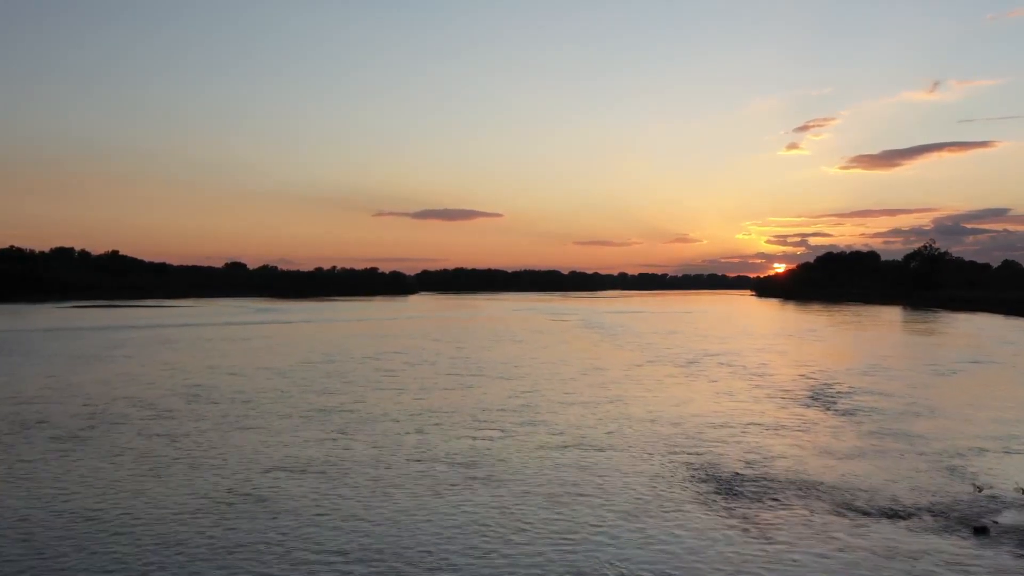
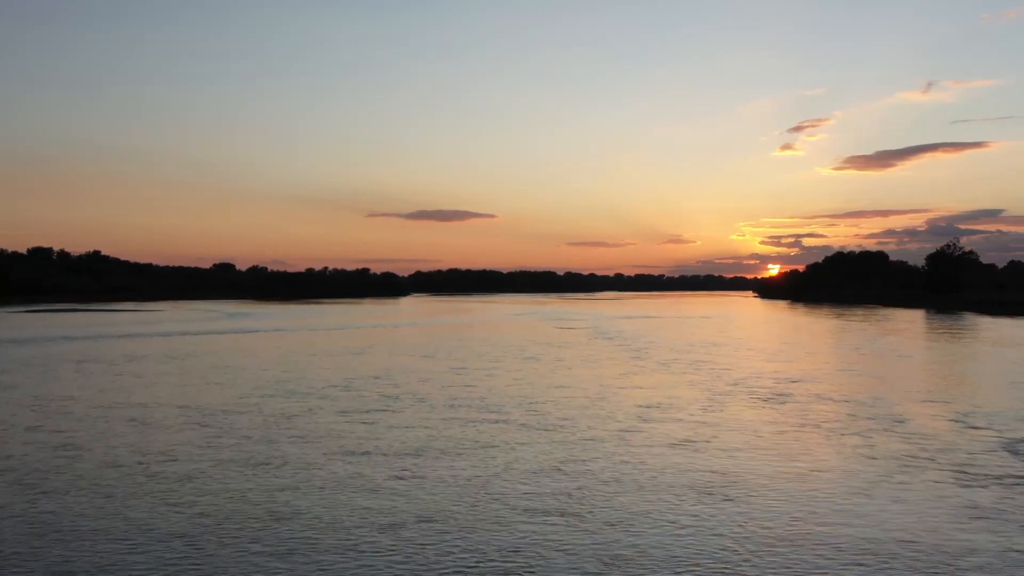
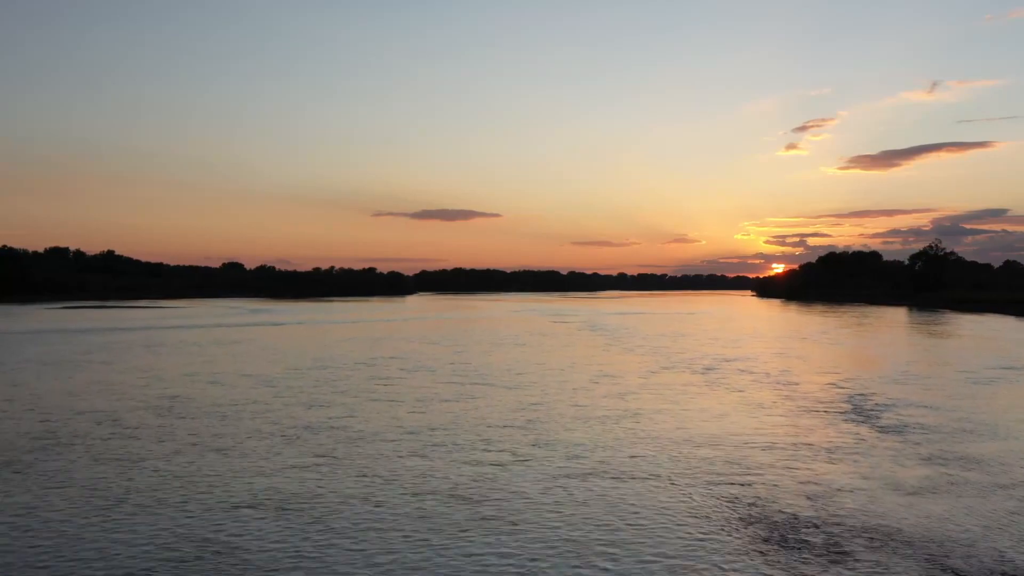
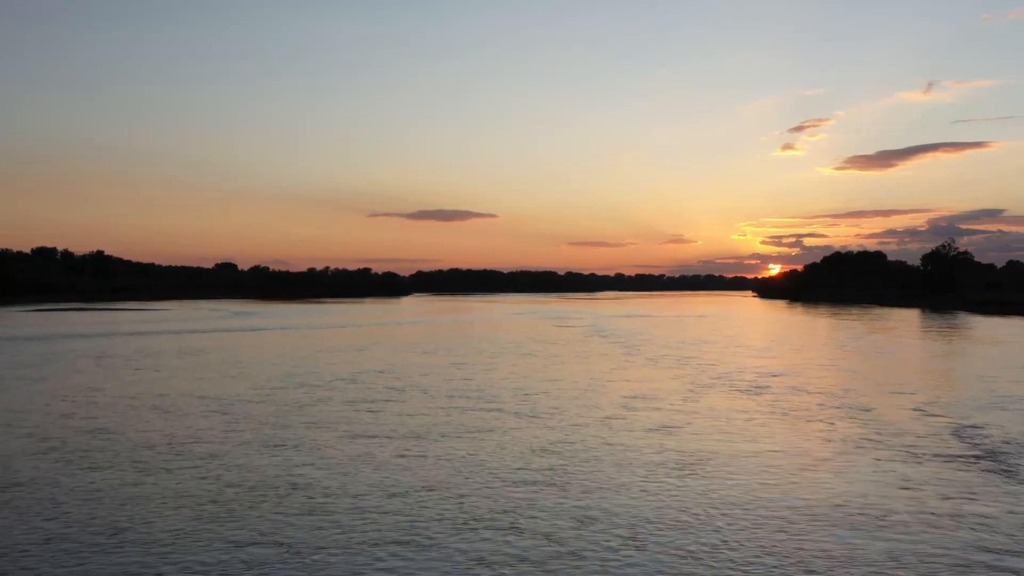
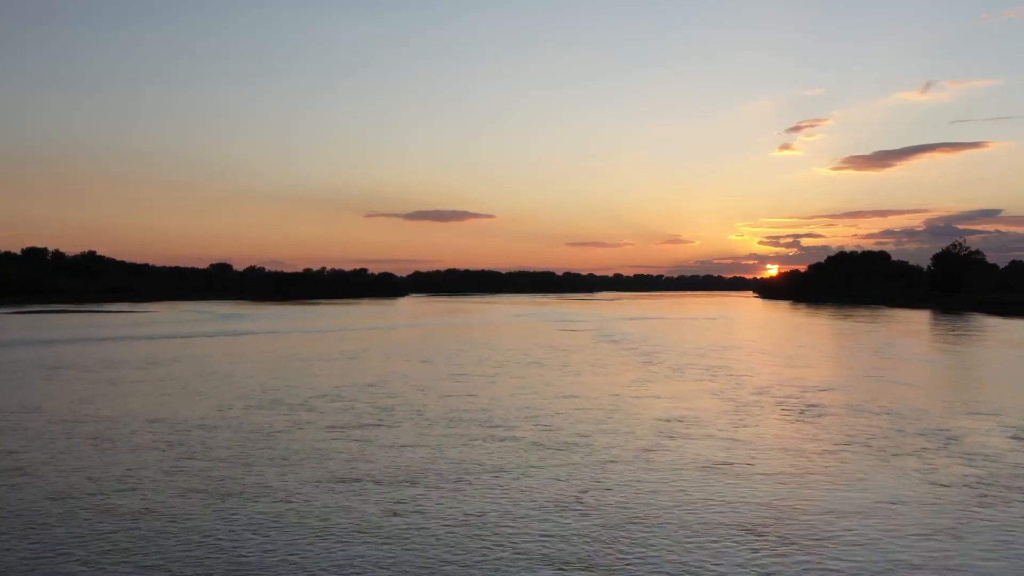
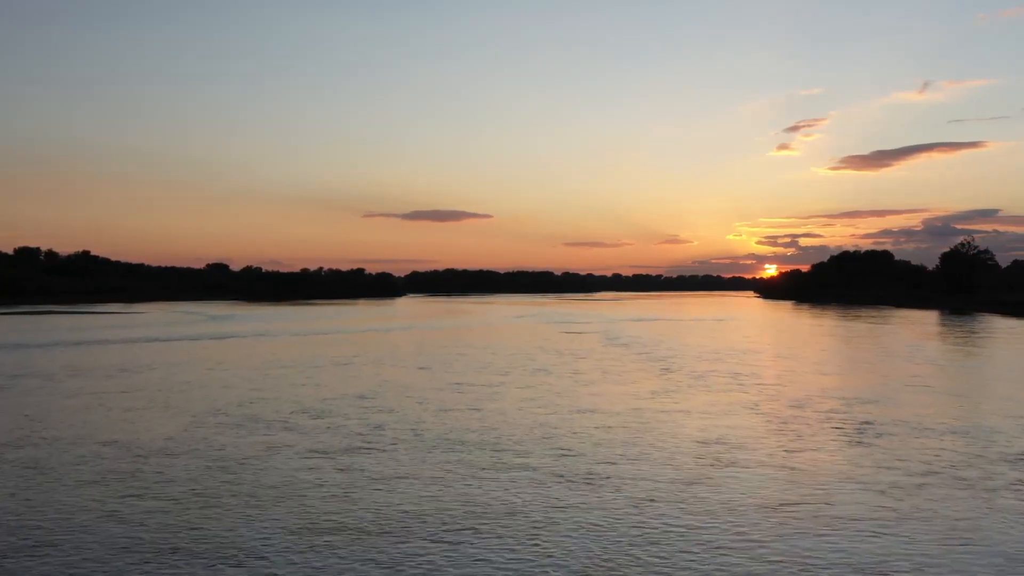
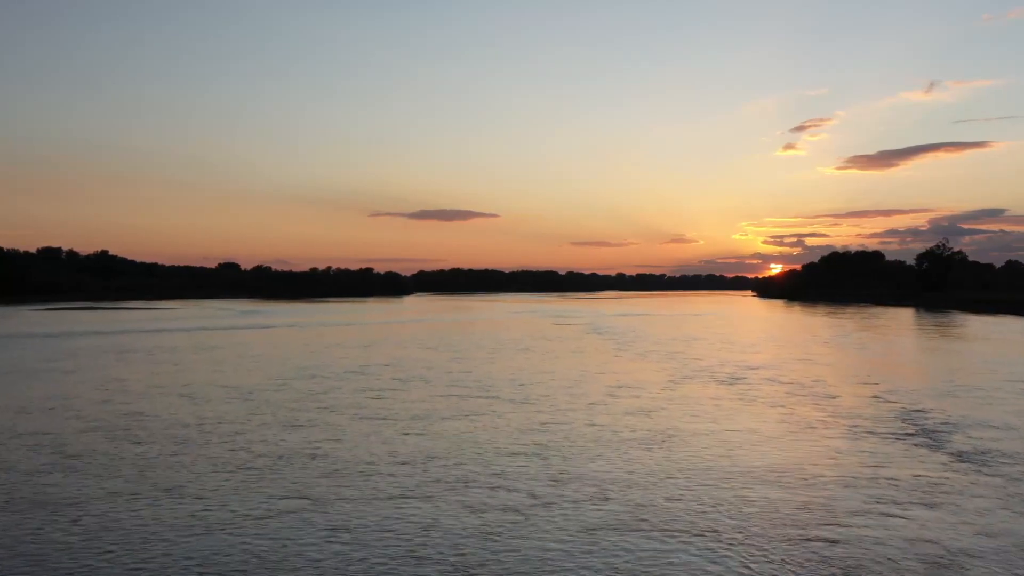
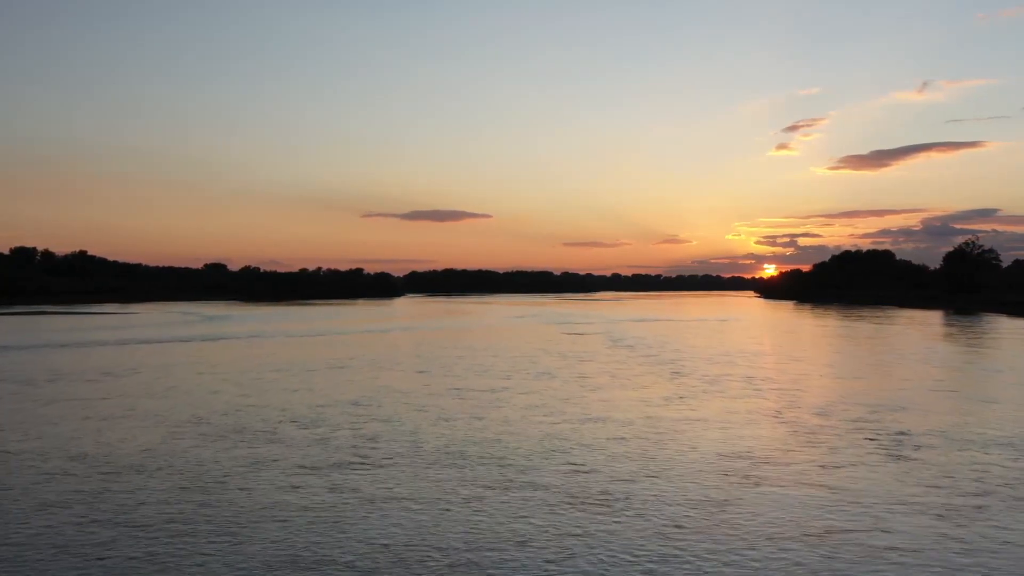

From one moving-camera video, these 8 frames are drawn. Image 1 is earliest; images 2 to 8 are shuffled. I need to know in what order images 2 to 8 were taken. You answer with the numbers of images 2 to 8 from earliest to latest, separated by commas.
3, 7, 4, 2, 5, 6, 8
